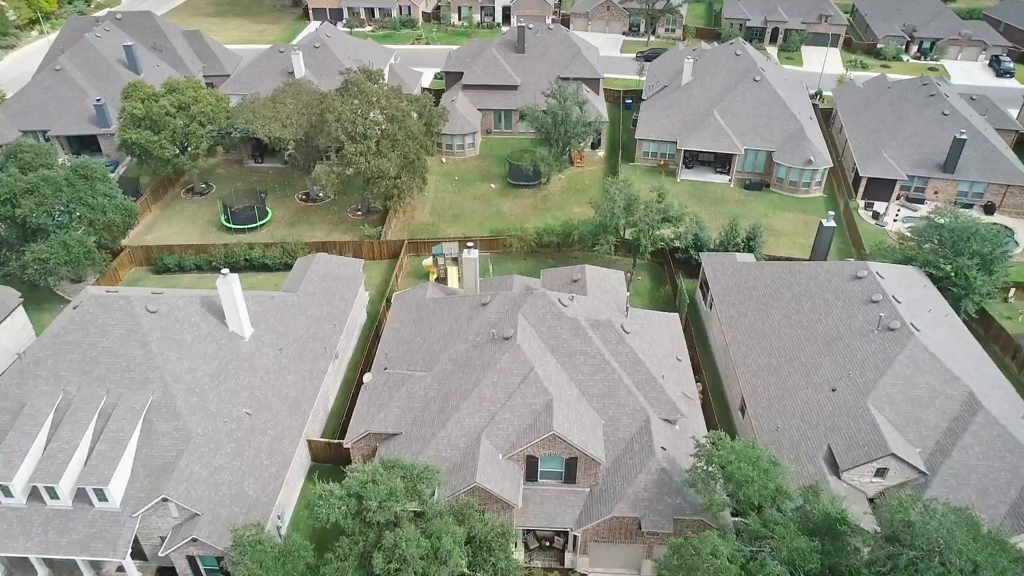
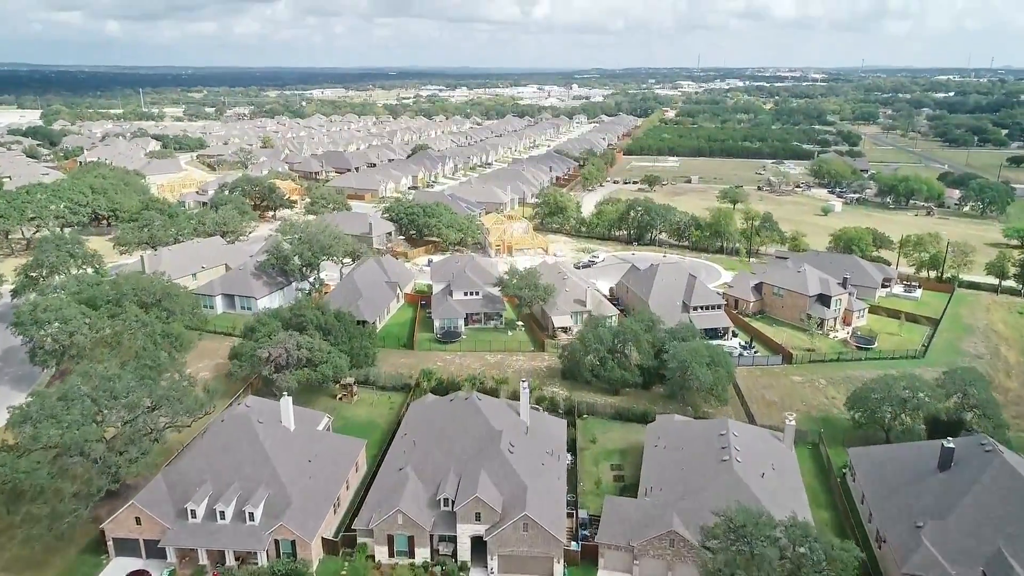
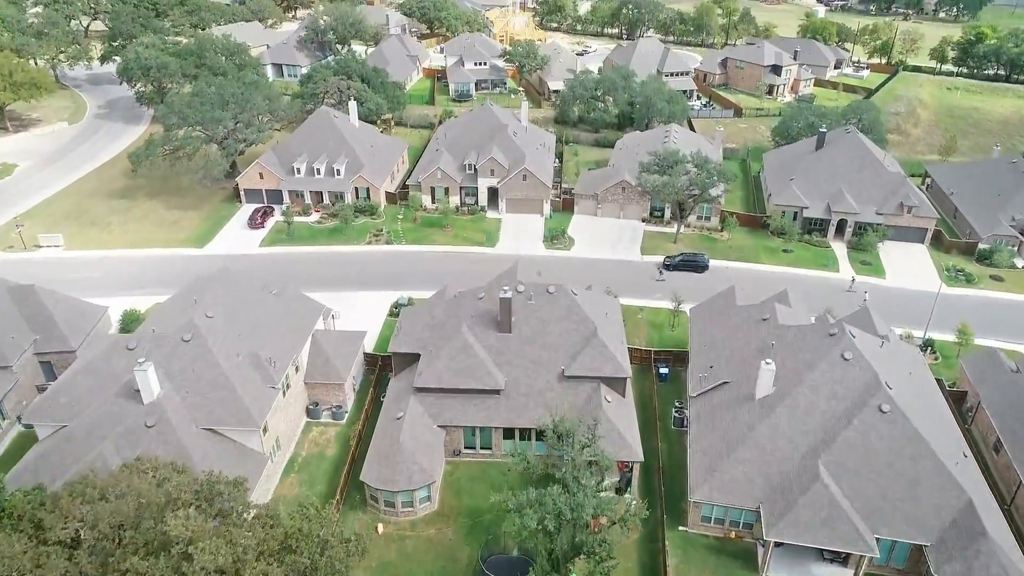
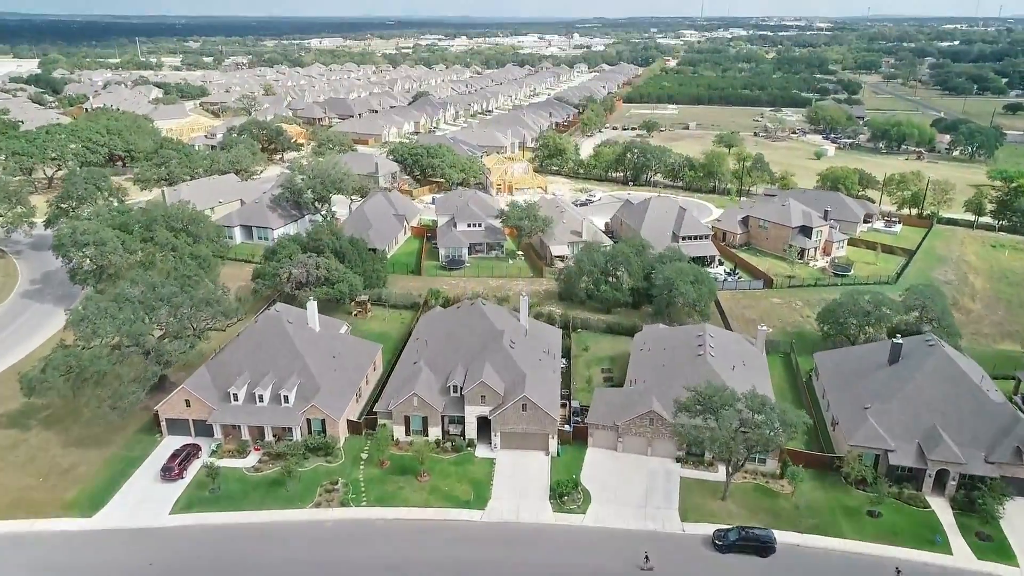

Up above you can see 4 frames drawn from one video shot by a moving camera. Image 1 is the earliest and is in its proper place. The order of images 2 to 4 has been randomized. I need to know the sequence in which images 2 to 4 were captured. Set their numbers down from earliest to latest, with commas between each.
3, 4, 2
